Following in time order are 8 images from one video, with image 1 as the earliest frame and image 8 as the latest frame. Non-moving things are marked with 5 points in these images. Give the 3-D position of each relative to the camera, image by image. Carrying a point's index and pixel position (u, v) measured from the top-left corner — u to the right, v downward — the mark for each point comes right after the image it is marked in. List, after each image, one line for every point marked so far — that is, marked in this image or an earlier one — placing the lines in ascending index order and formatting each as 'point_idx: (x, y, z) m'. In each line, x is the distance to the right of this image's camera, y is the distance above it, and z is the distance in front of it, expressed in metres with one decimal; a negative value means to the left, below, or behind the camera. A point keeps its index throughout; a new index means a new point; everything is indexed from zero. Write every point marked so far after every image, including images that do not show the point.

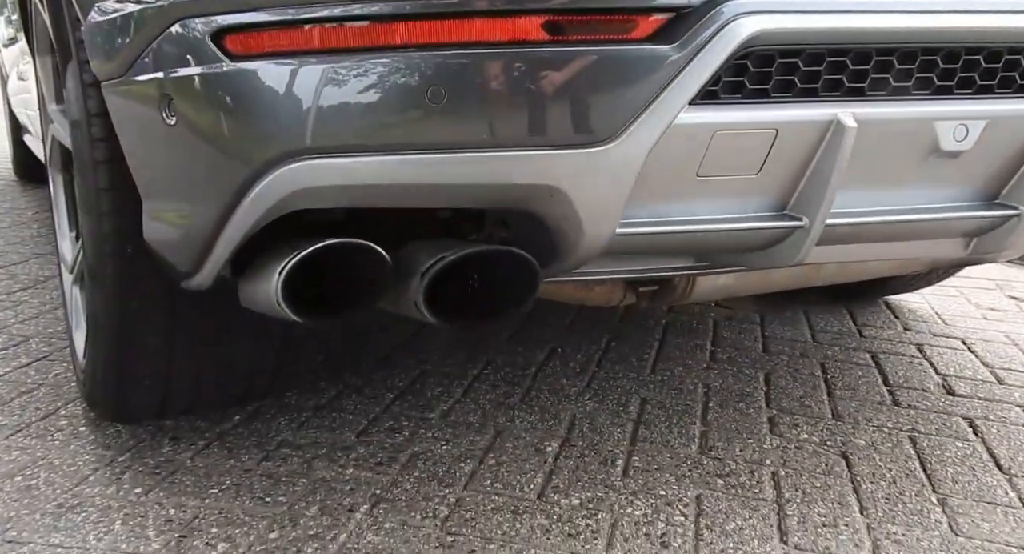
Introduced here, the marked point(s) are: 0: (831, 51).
0: (+0.4, +0.3, +1.1) m
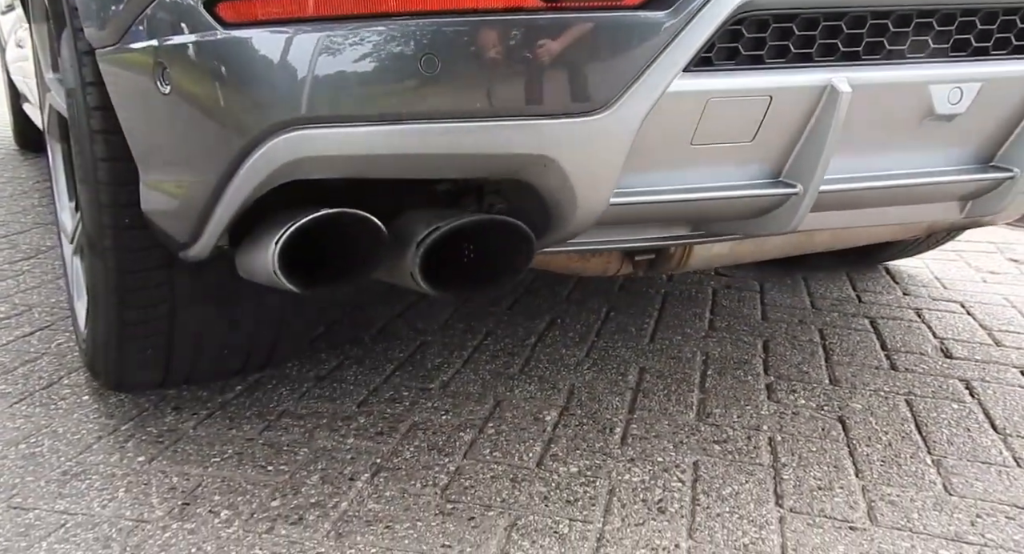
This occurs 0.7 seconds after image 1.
0: (+0.4, +0.3, +1.0) m
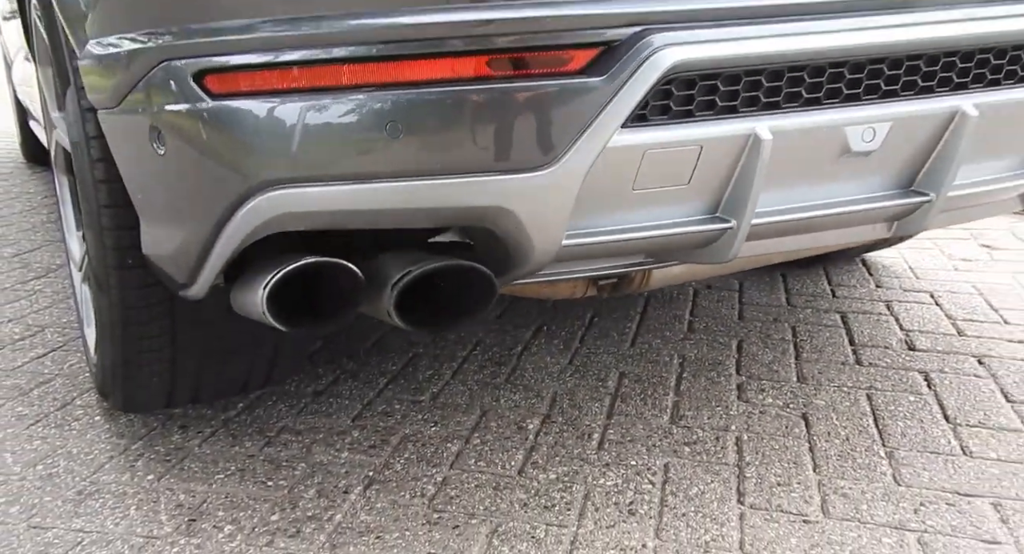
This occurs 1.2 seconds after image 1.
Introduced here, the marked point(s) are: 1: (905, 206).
0: (+0.3, +0.3, +1.2) m
1: (+0.6, +0.1, +1.3) m
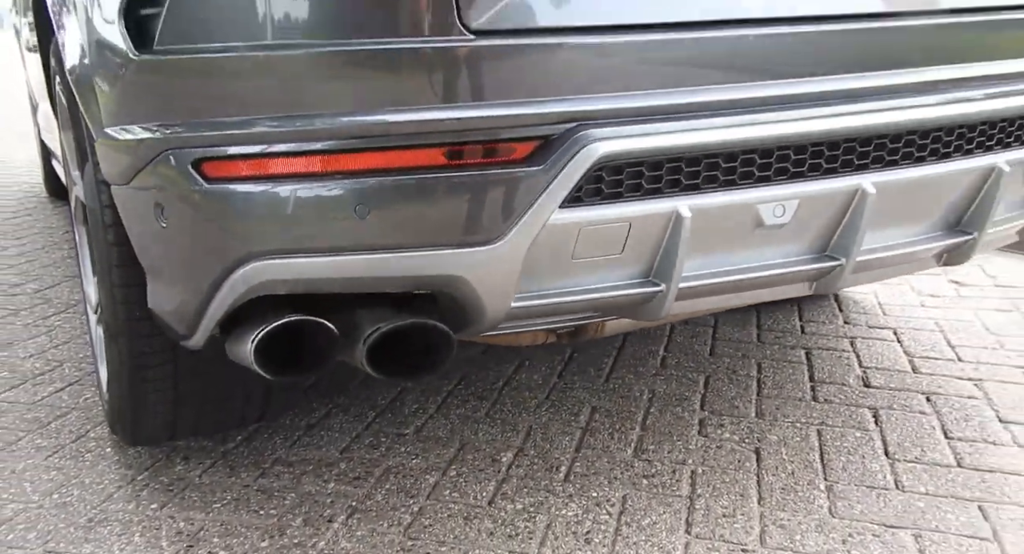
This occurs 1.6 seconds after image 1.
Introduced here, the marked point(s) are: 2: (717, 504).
0: (+0.3, +0.2, +1.3) m
1: (+0.5, 0.0, +1.5) m
2: (+0.4, -0.5, +1.8) m
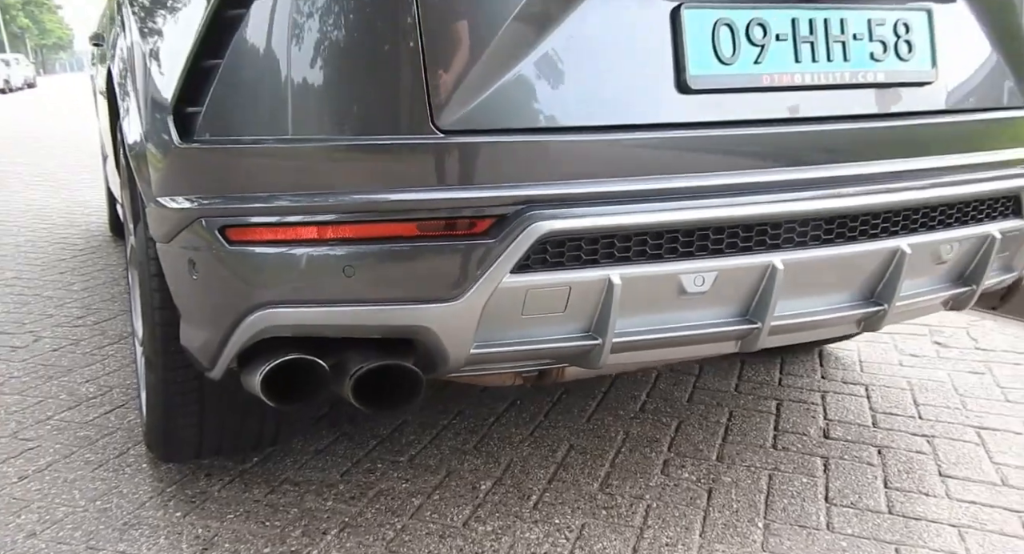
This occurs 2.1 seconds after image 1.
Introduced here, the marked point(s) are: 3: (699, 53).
0: (+0.2, +0.1, +1.6) m
1: (+0.5, -0.1, +1.7) m
2: (+0.4, -0.6, +2.0) m
3: (+0.4, +0.4, +1.7) m
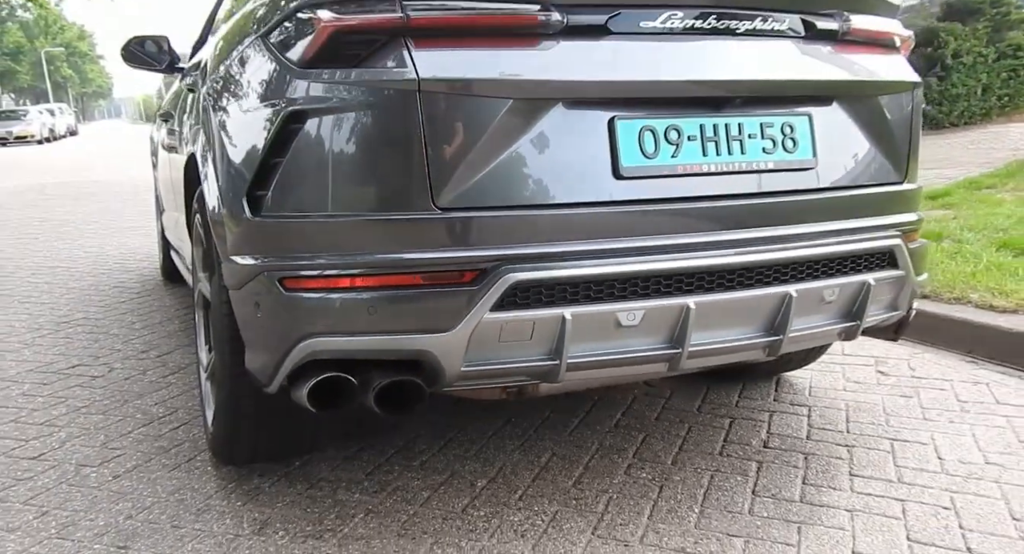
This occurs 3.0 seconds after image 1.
0: (+0.1, 0.0, +2.2) m
1: (+0.4, -0.2, +2.3) m
2: (+0.3, -0.7, +2.5) m
3: (+0.3, +0.3, +2.2) m
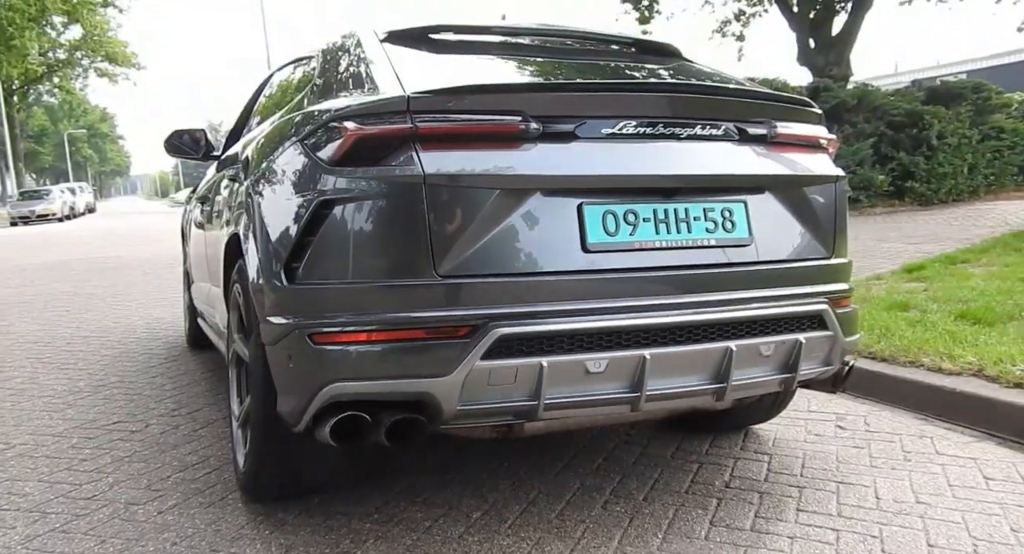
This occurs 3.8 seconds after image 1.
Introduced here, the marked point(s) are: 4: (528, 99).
0: (+0.1, -0.2, +2.6) m
1: (+0.4, -0.4, +2.7) m
2: (+0.3, -0.9, +2.9) m
3: (+0.3, +0.2, +2.8) m
4: (0.0, +0.6, +2.7) m
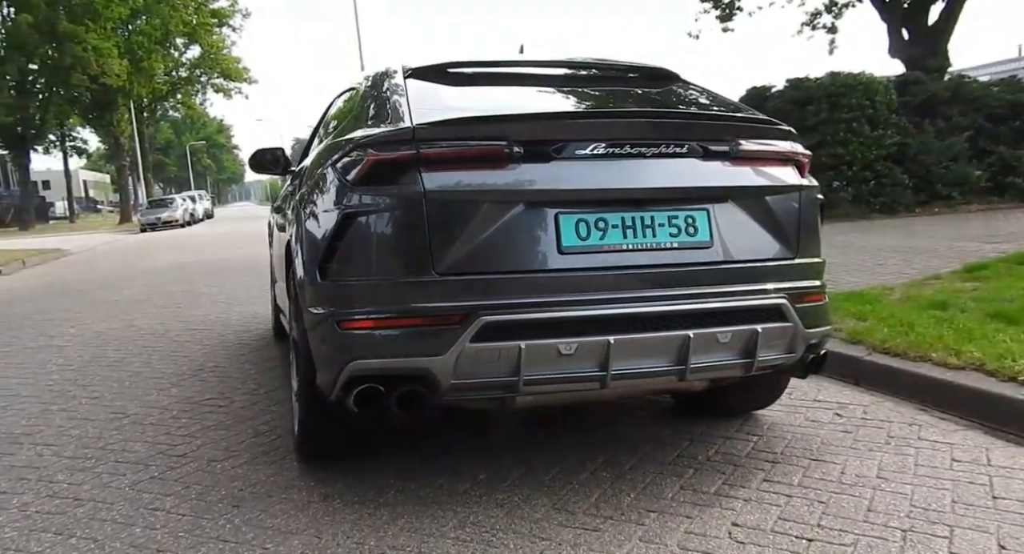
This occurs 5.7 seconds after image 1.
0: (0.0, -0.2, +3.2) m
1: (+0.3, -0.4, +3.2) m
2: (+0.3, -0.9, +3.5) m
3: (+0.2, +0.2, +3.3) m
4: (0.0, +0.6, +3.3) m
